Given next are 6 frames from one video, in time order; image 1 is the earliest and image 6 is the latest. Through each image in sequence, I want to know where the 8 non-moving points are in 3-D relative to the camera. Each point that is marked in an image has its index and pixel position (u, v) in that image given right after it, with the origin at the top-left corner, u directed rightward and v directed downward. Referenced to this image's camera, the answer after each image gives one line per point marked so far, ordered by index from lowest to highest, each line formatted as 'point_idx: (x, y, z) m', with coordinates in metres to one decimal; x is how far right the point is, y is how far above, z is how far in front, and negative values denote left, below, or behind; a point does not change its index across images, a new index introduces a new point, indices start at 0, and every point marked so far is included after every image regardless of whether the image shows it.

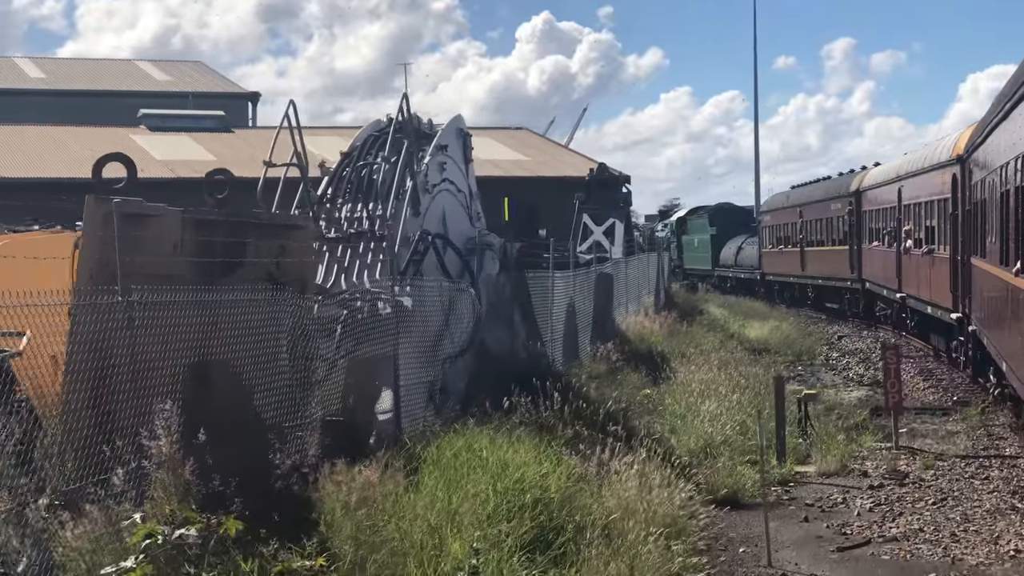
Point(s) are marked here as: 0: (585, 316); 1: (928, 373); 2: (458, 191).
0: (+0.7, -0.3, +15.9) m
1: (+4.5, -0.9, +18.0) m
2: (-0.4, +0.7, +11.7) m
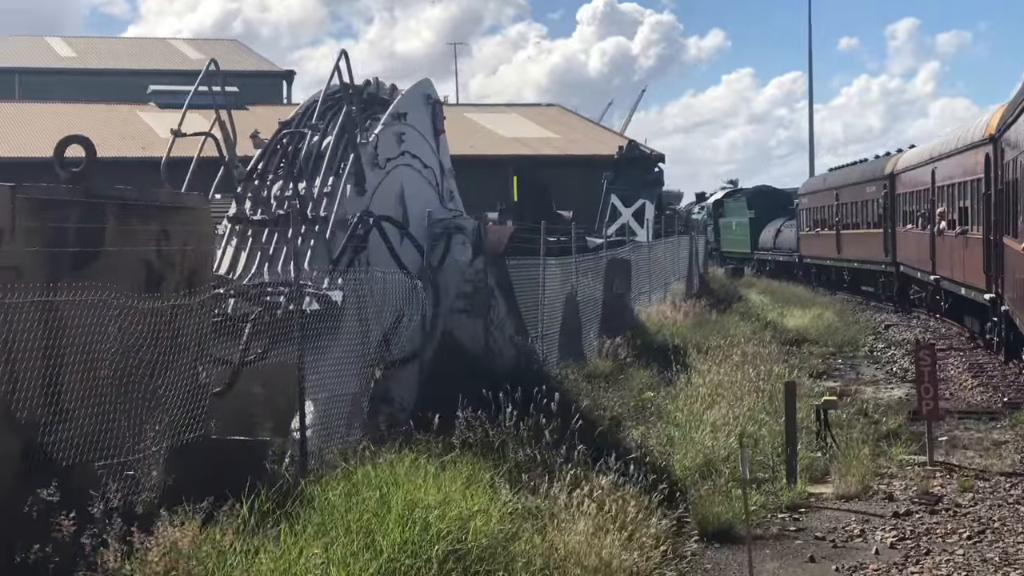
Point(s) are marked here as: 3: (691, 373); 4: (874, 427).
0: (+0.7, -0.2, +14.4) m
1: (+4.5, -0.8, +16.3) m
2: (-0.6, +0.7, +10.2) m
3: (+1.4, -0.7, +13.1) m
4: (+2.6, -1.0, +12.0) m
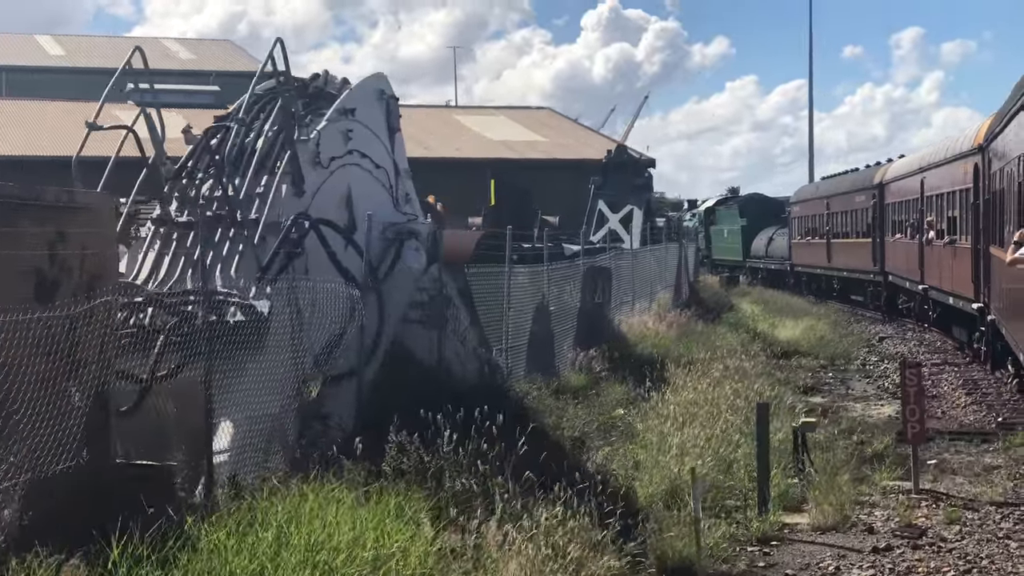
0: (+0.4, -0.2, +13.7) m
1: (+4.3, -0.9, +15.6) m
2: (-0.8, +0.7, +9.5) m
3: (+1.2, -0.7, +12.4) m
4: (+2.3, -1.1, +11.3) m
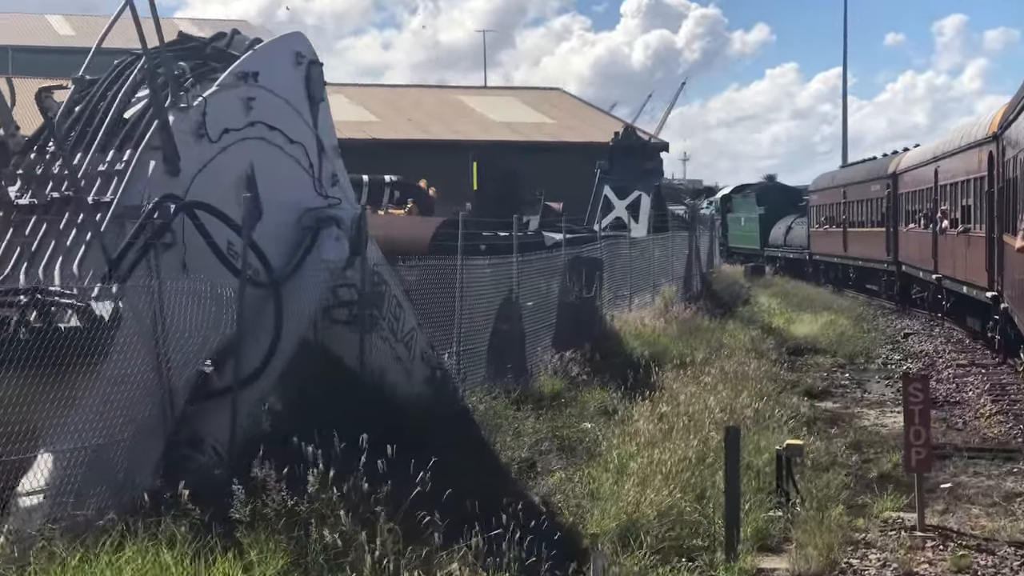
0: (+0.2, -0.2, +12.3) m
1: (+4.1, -0.9, +14.1) m
2: (-1.1, +0.7, +8.1) m
3: (+0.9, -0.7, +11.0) m
4: (+2.0, -1.1, +9.9) m
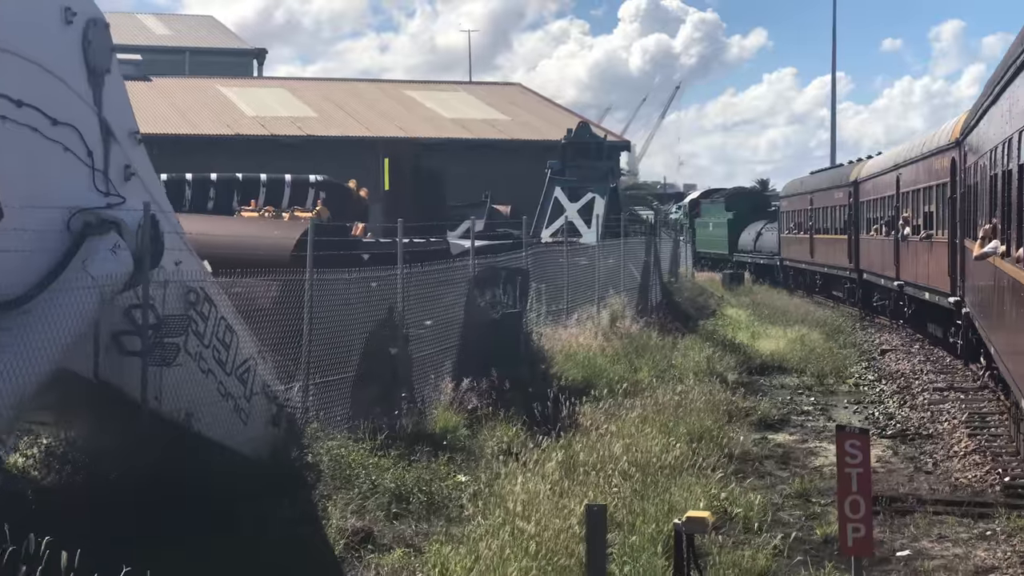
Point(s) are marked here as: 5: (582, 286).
0: (-0.5, -0.3, +10.5) m
1: (+3.4, -1.0, +12.3) m
2: (-1.8, +0.6, +6.3) m
3: (+0.2, -0.8, +9.2) m
4: (+1.4, -1.2, +8.1) m
5: (+0.7, 0.0, +16.2) m
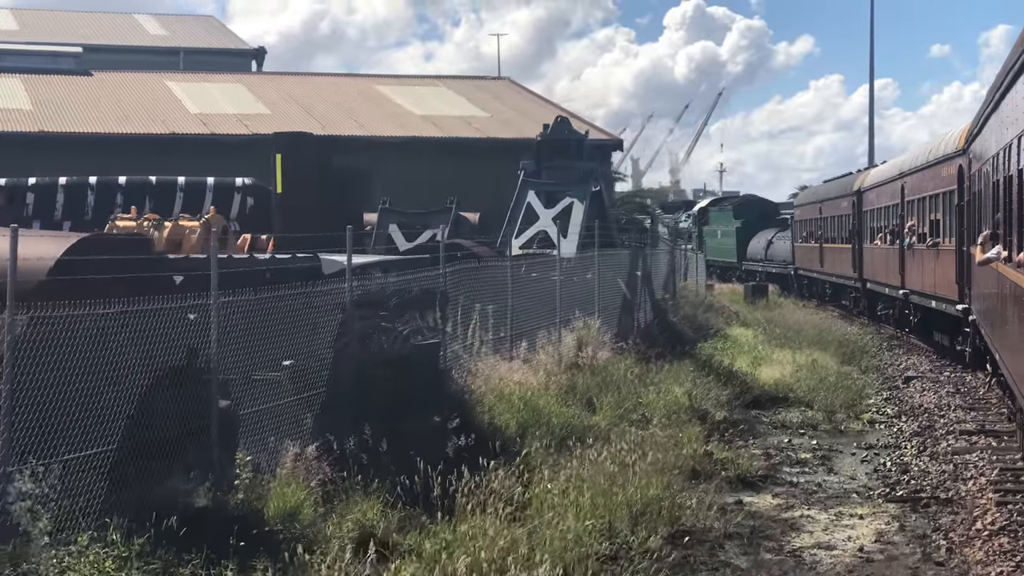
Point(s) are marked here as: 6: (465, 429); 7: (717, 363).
0: (-1.1, -0.4, +8.0) m
1: (+2.9, -1.1, +9.7) m
2: (-2.5, +0.5, +3.8) m
3: (-0.4, -1.0, +6.7) m
4: (+0.7, -1.3, +5.5) m
5: (+0.2, -0.2, +13.7) m
6: (-0.2, -0.8, +9.2) m
7: (+2.0, -0.7, +16.2) m
